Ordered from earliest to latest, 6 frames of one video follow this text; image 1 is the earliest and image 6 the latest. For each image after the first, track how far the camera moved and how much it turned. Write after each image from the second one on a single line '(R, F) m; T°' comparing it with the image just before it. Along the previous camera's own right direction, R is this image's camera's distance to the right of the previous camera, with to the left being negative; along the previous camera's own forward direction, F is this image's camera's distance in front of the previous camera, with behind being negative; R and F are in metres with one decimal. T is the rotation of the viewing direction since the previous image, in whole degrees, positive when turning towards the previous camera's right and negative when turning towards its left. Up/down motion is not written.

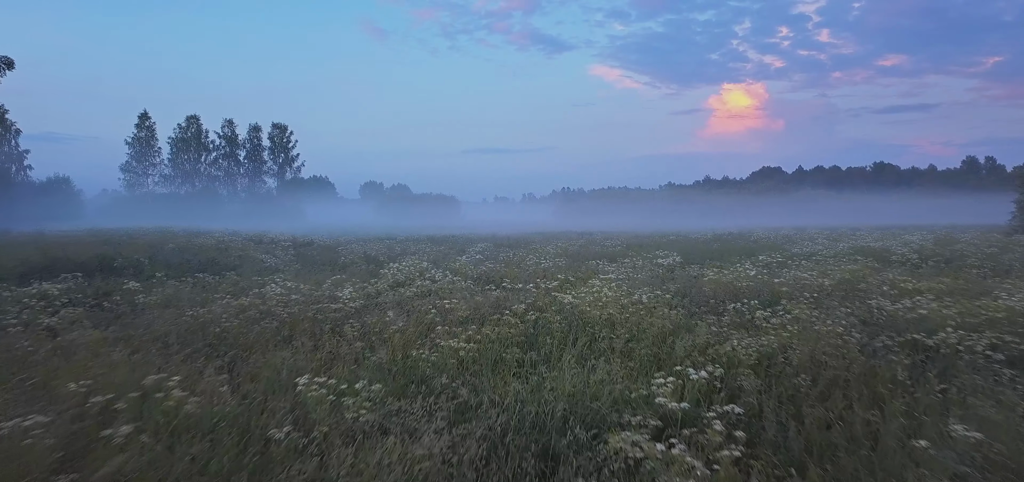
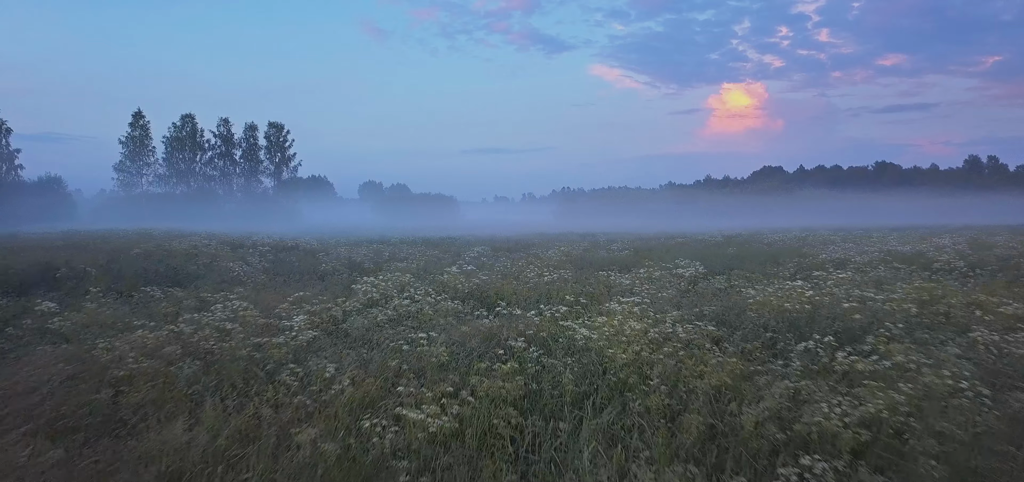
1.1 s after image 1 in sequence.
(0.0, +2.1) m; 0°
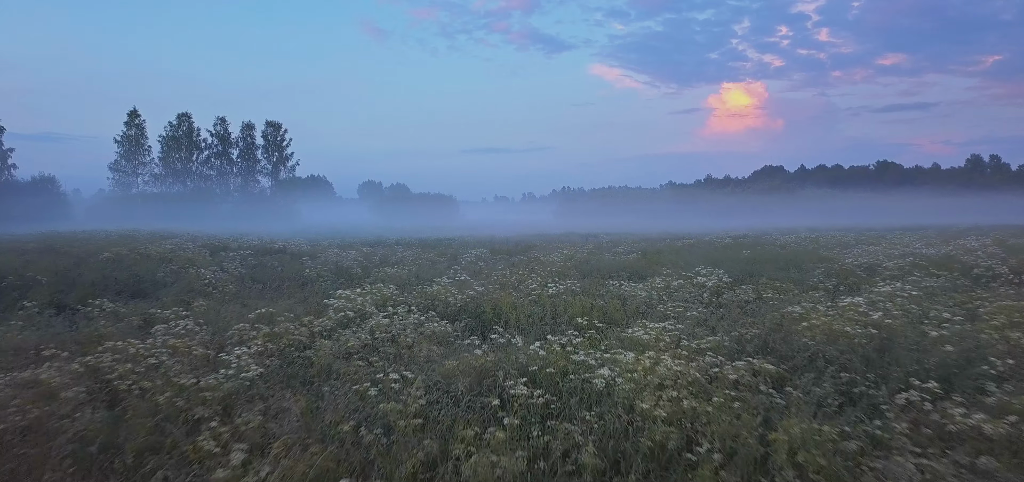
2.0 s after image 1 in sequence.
(0.0, +1.6) m; 0°
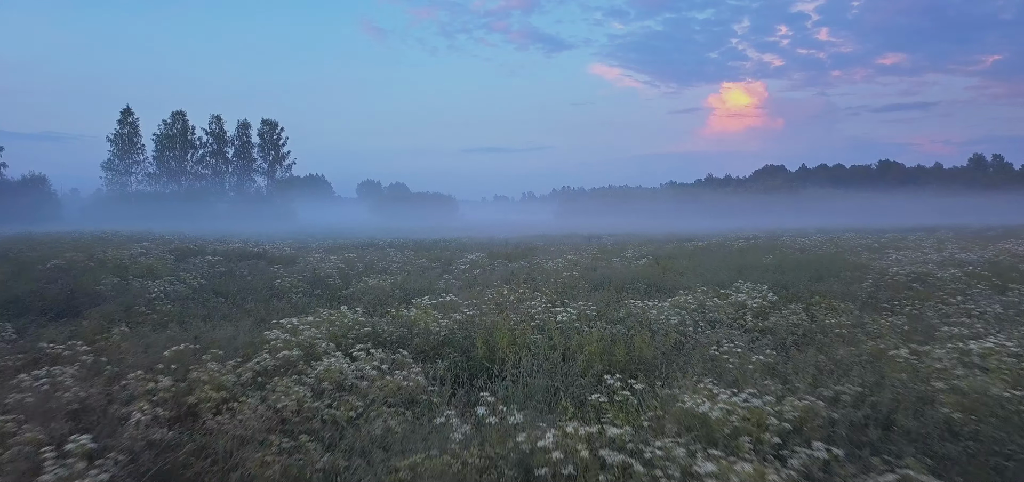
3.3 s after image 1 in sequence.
(0.0, +2.2) m; 0°
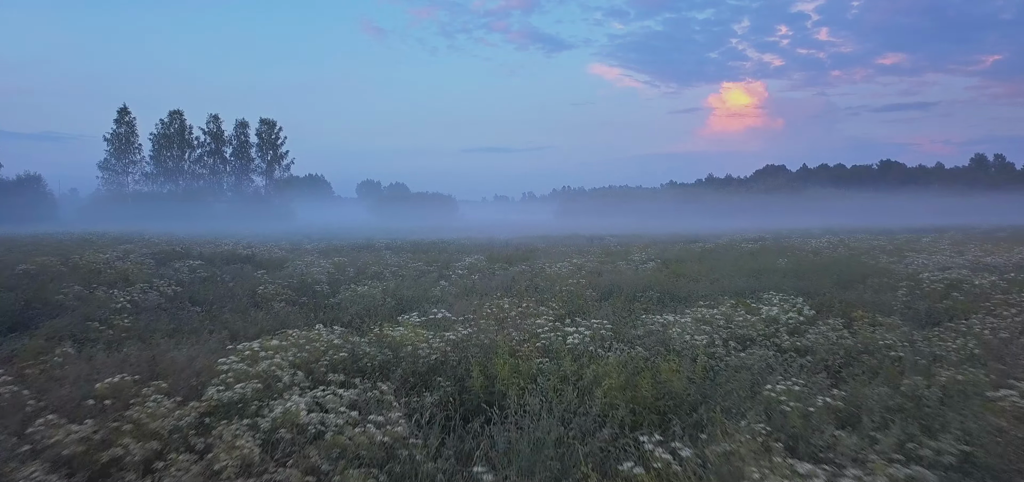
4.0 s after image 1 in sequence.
(0.0, +1.2) m; 0°
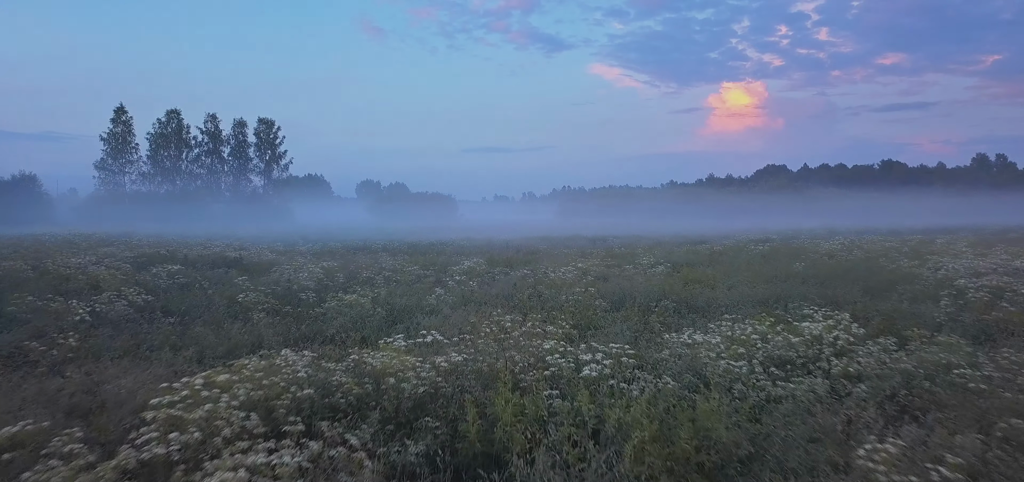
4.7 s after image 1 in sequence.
(0.0, +1.2) m; 0°
